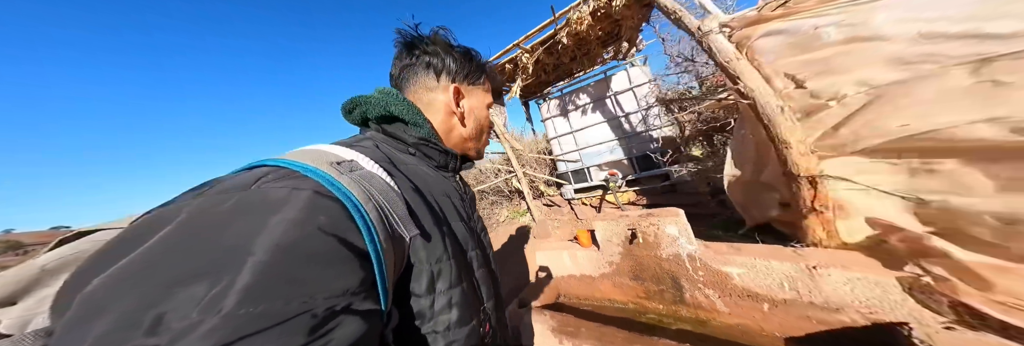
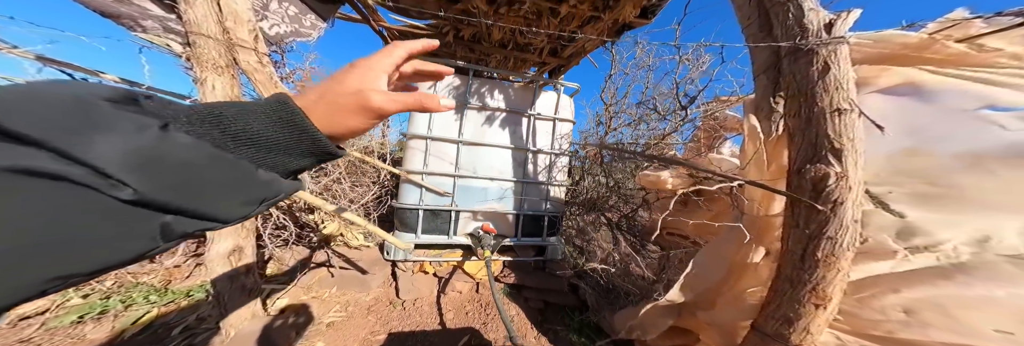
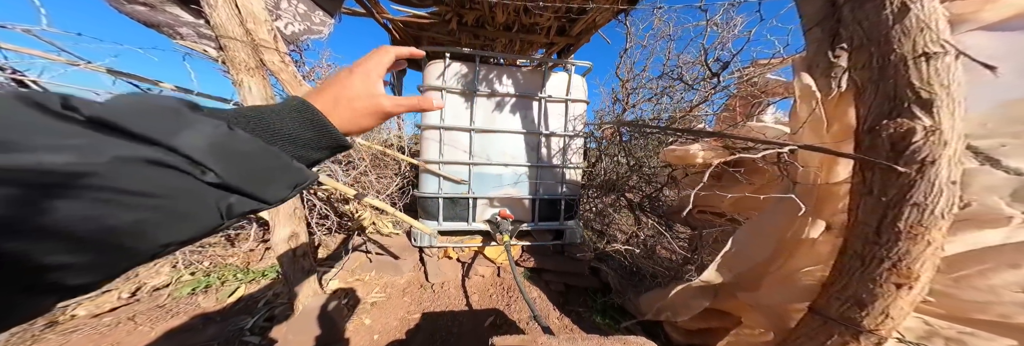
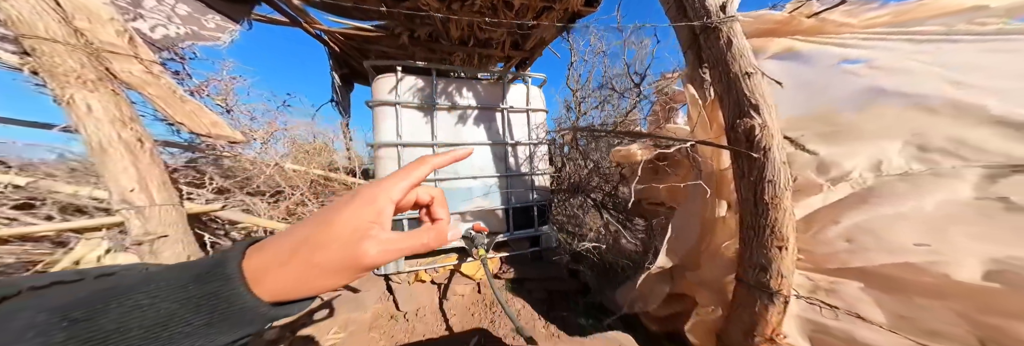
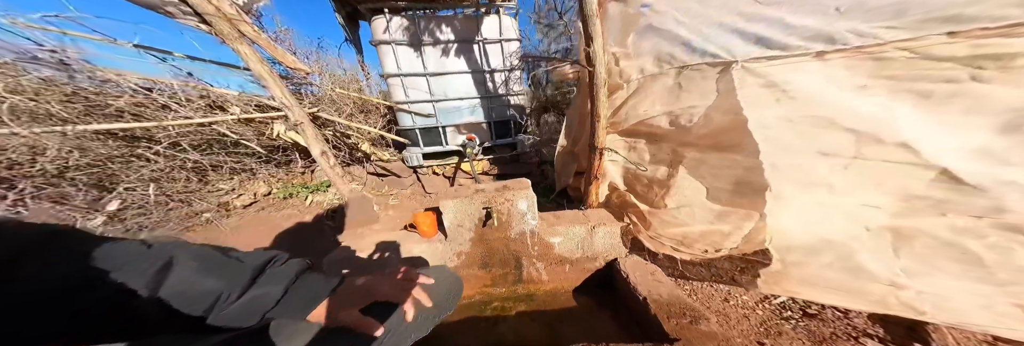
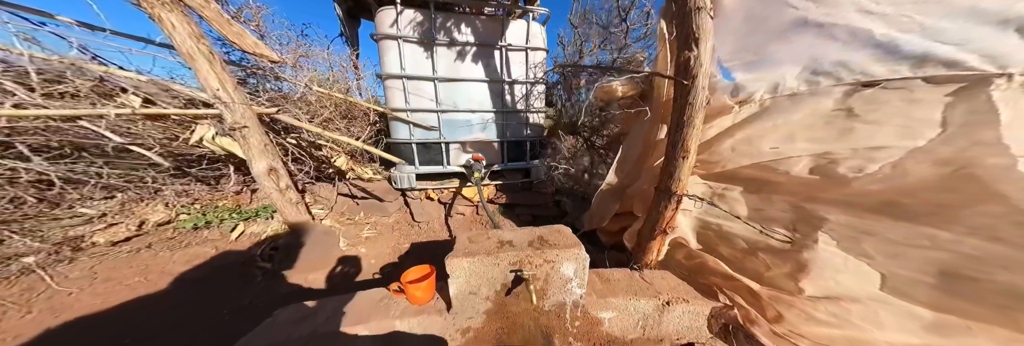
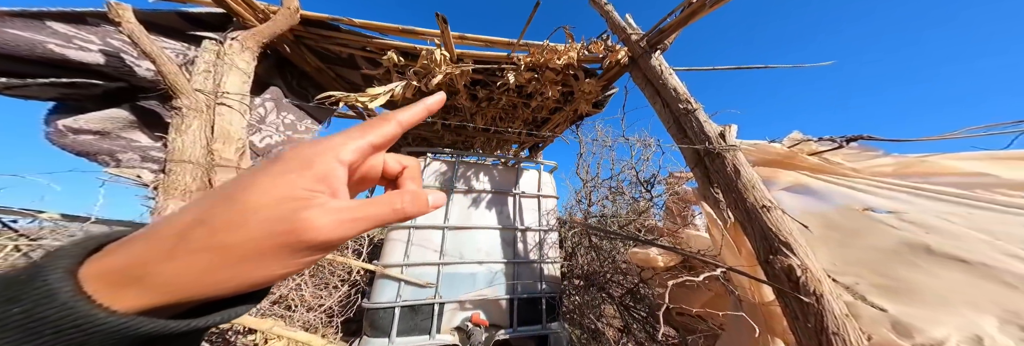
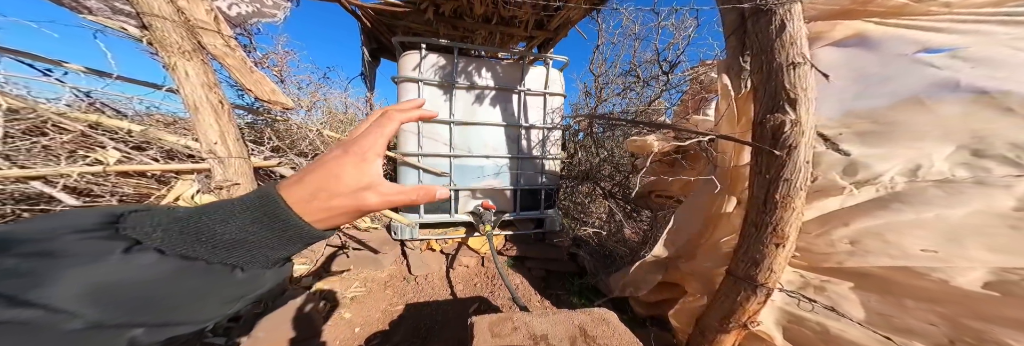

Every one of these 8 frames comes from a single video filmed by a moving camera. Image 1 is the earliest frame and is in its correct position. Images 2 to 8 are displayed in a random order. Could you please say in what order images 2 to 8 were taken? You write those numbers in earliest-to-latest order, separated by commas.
5, 6, 8, 3, 2, 7, 4
